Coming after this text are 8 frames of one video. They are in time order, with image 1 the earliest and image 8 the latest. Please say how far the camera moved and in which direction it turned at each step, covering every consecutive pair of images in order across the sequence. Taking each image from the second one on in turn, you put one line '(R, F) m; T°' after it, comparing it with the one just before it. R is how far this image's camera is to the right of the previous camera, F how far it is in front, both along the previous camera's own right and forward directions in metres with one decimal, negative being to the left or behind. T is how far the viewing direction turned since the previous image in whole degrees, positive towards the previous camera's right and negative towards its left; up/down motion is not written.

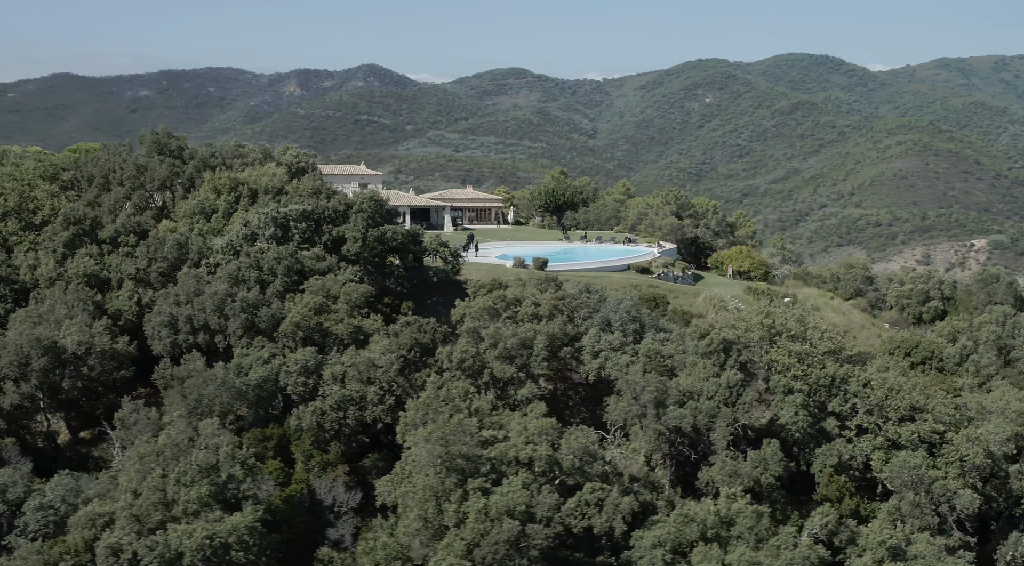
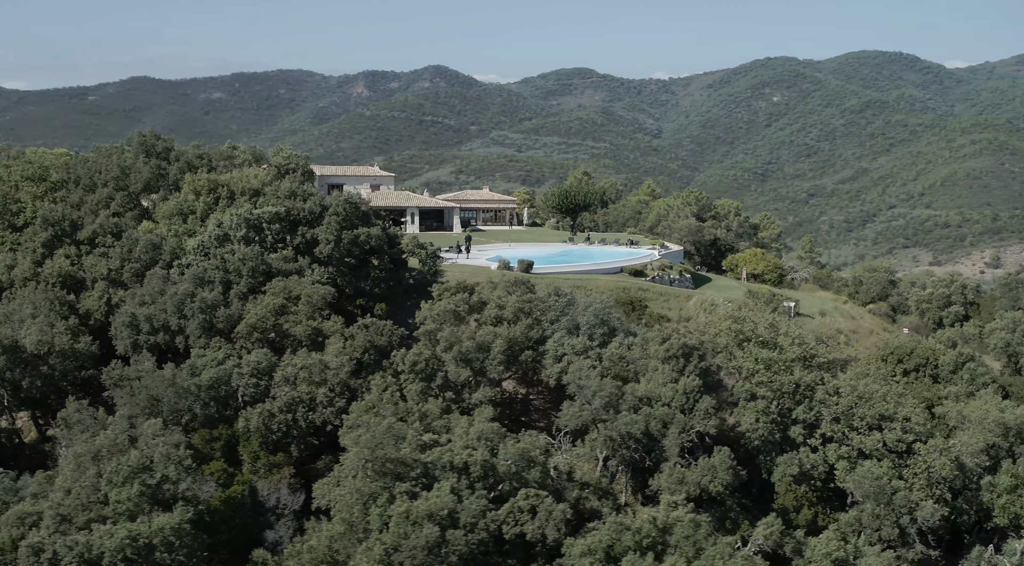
(+3.0, +0.4) m; -3°
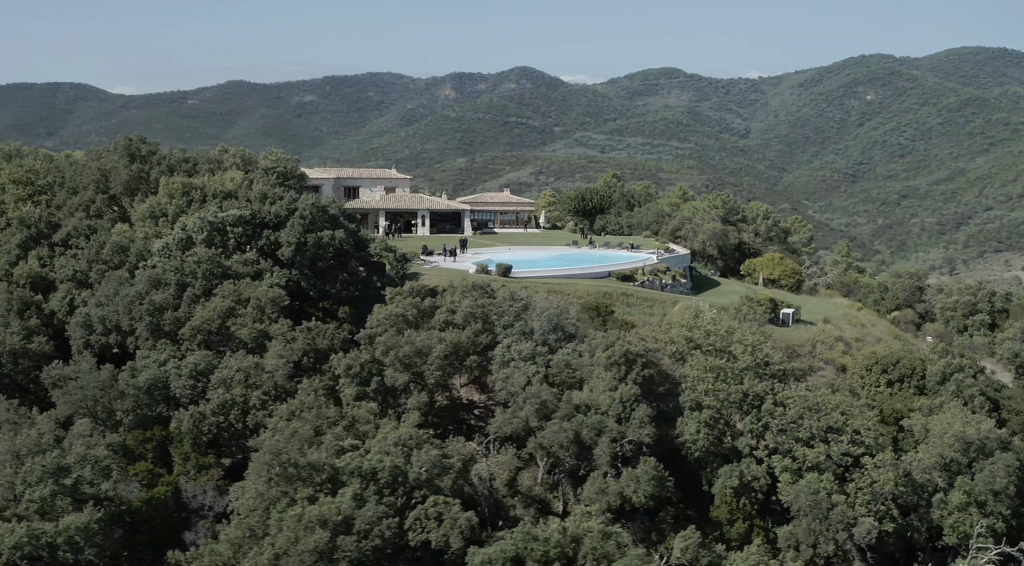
(+3.9, +0.4) m; -4°
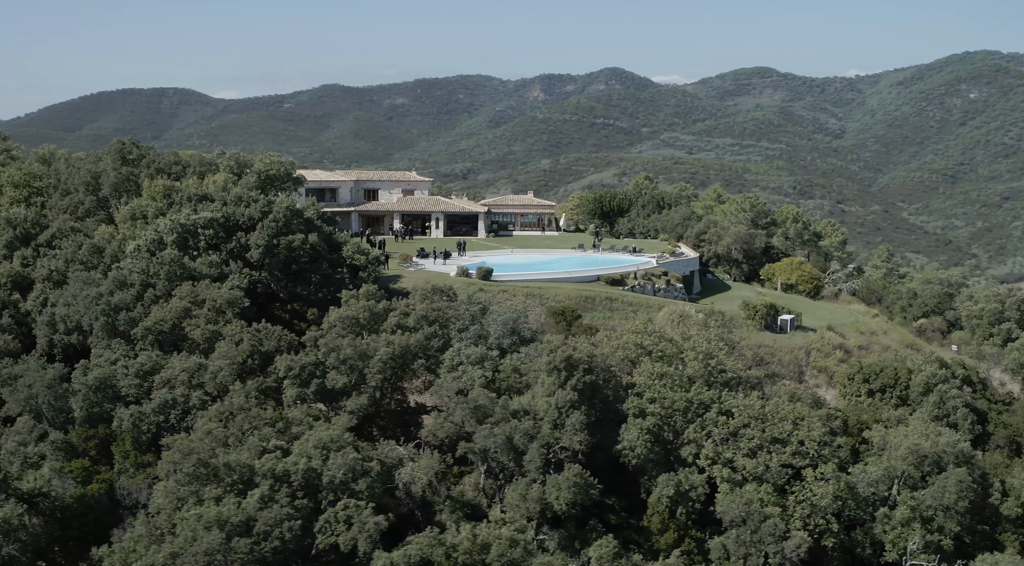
(+3.9, +0.3) m; -4°
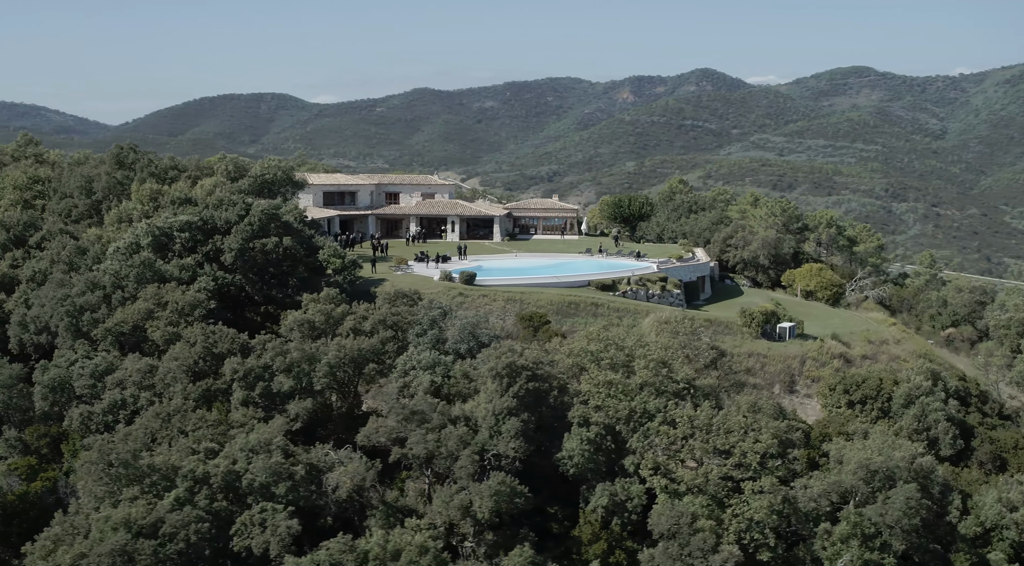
(+3.8, +0.4) m; -4°
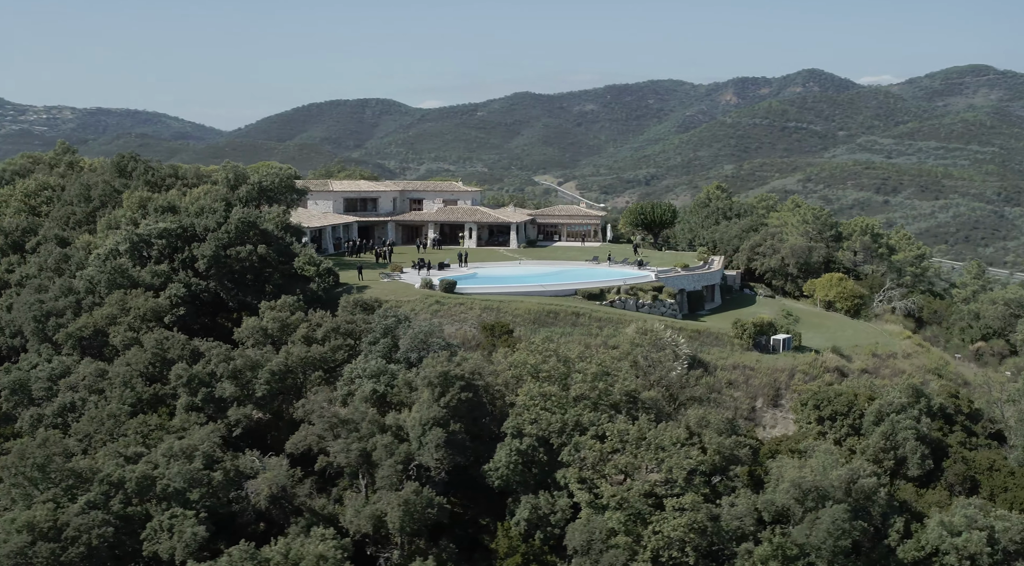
(+4.3, +0.2) m; -5°
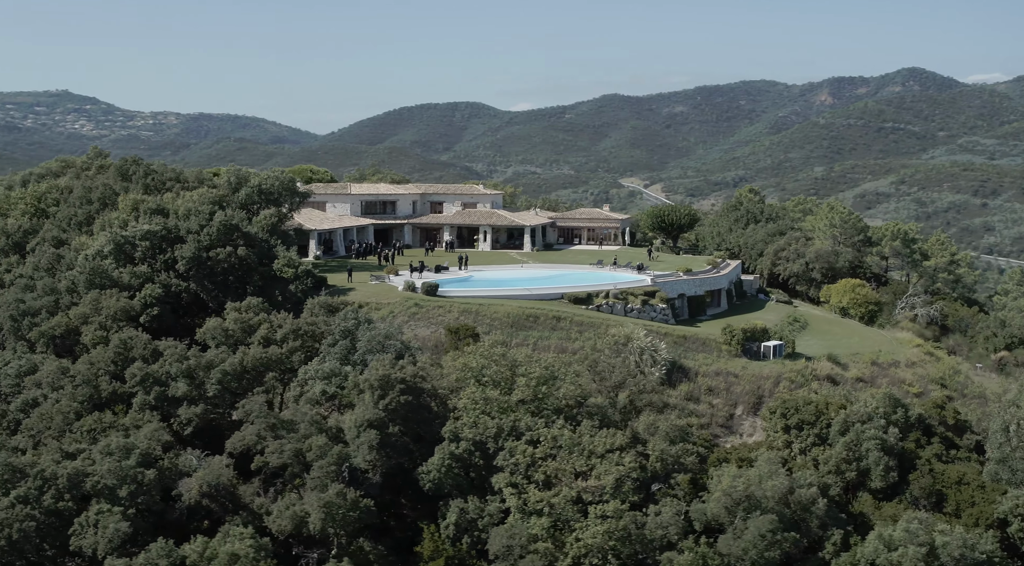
(+3.9, +0.1) m; -4°
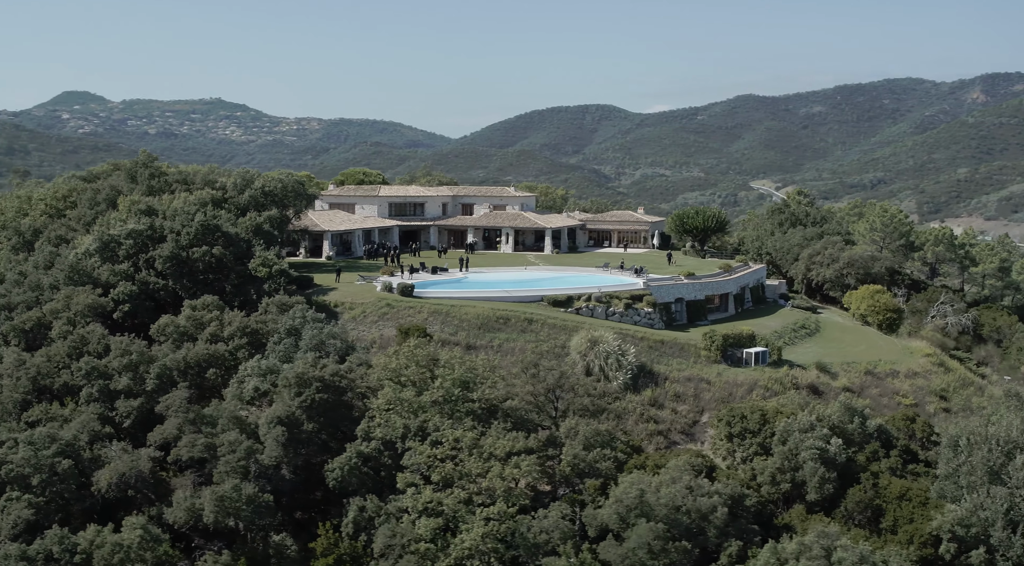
(+5.7, +0.1) m; -6°
